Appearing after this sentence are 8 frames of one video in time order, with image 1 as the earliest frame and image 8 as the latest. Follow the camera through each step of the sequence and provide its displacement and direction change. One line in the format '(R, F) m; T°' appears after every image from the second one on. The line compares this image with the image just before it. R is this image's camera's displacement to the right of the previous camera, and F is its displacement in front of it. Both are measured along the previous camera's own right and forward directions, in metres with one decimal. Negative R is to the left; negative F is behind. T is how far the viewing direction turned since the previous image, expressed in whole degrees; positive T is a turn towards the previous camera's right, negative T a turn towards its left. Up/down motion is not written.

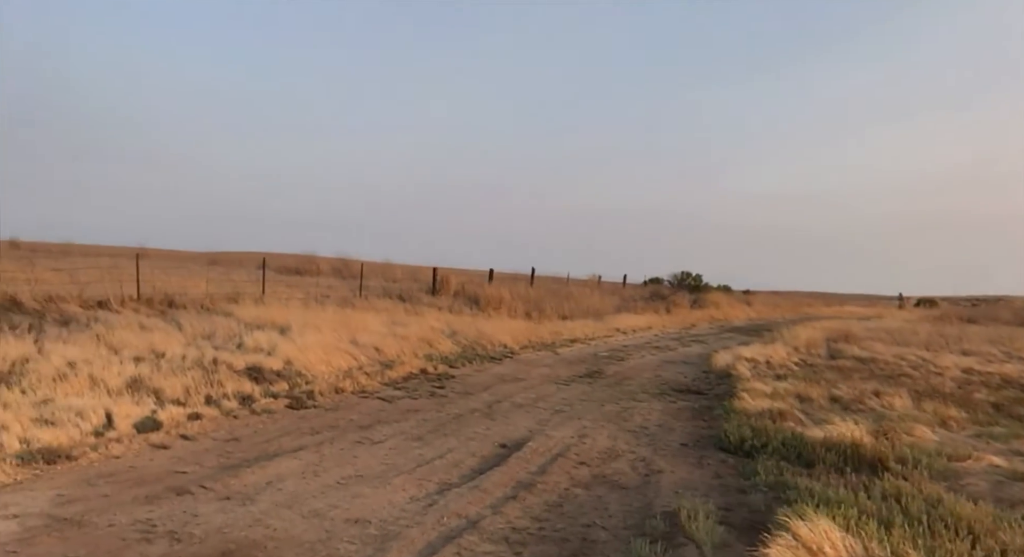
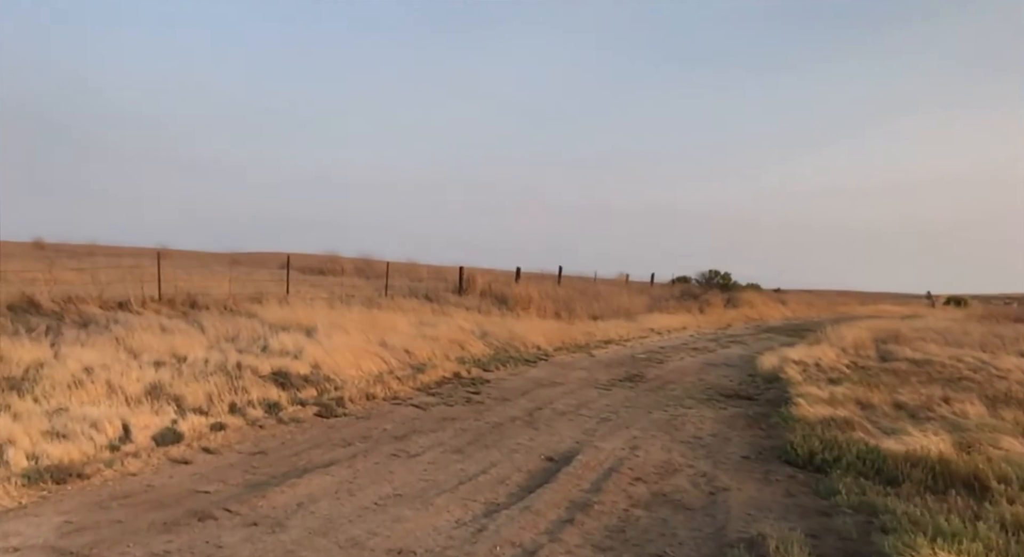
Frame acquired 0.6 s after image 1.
(-0.3, +0.7) m; -1°
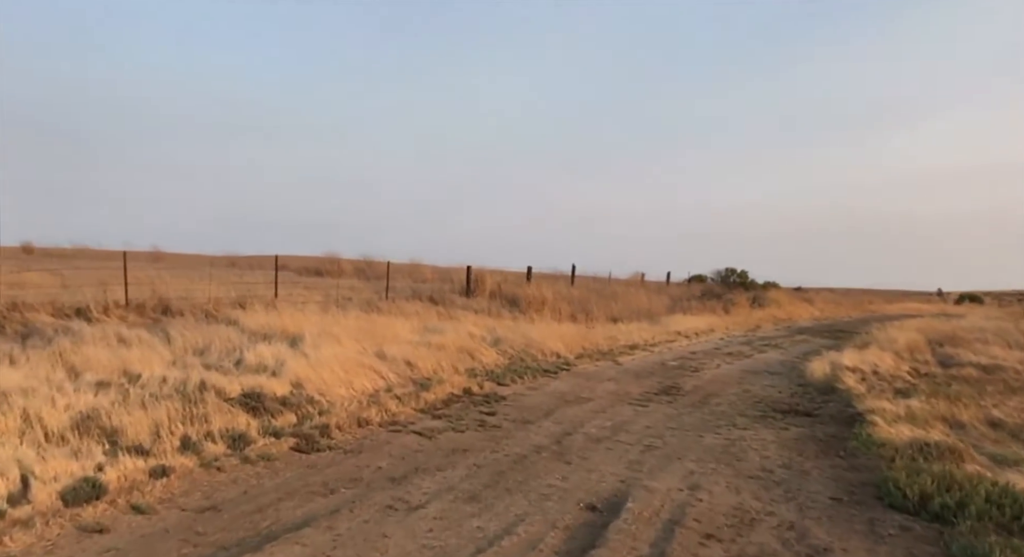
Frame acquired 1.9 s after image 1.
(-0.2, +1.9) m; 0°
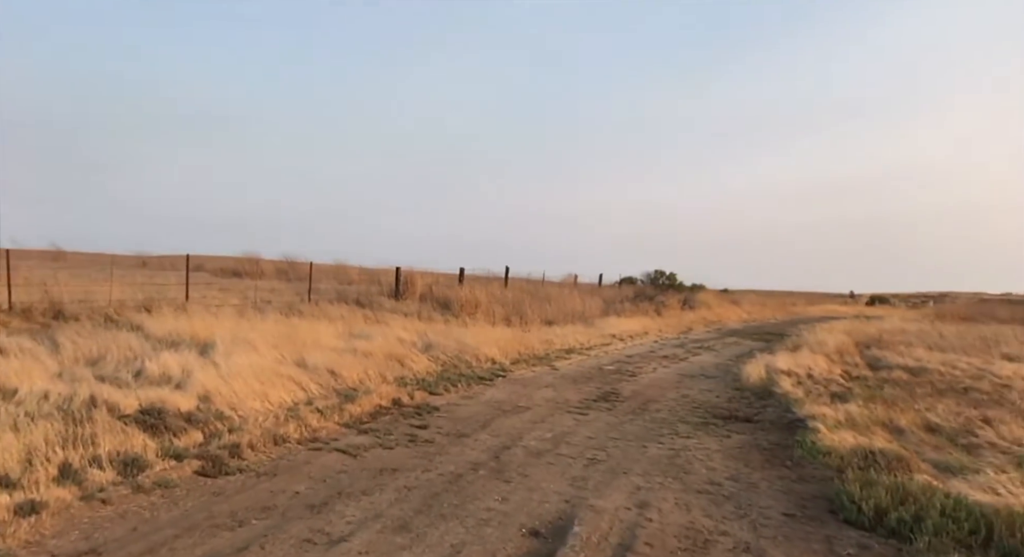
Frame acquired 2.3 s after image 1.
(0.0, +0.6) m; +5°
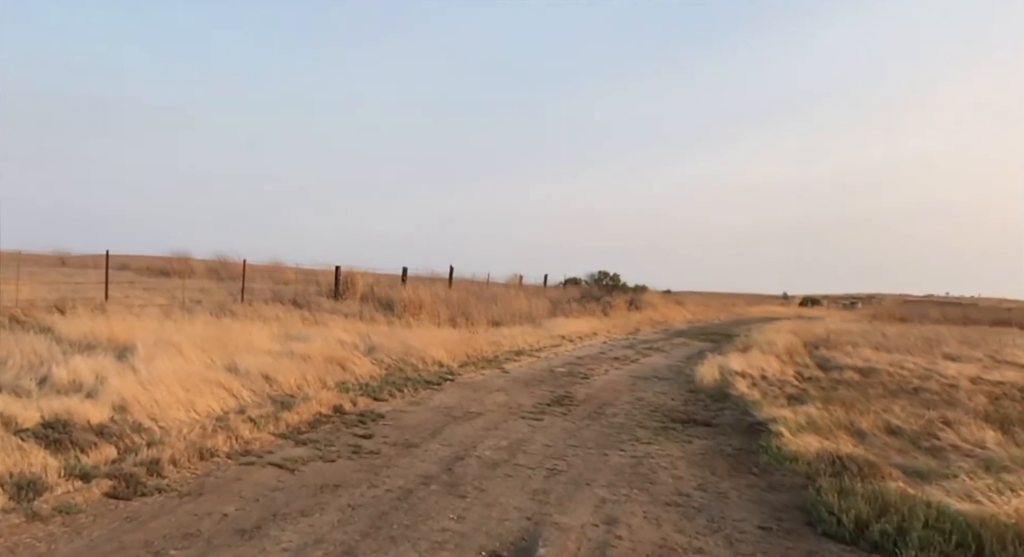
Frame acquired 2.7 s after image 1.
(-0.1, +0.6) m; +4°
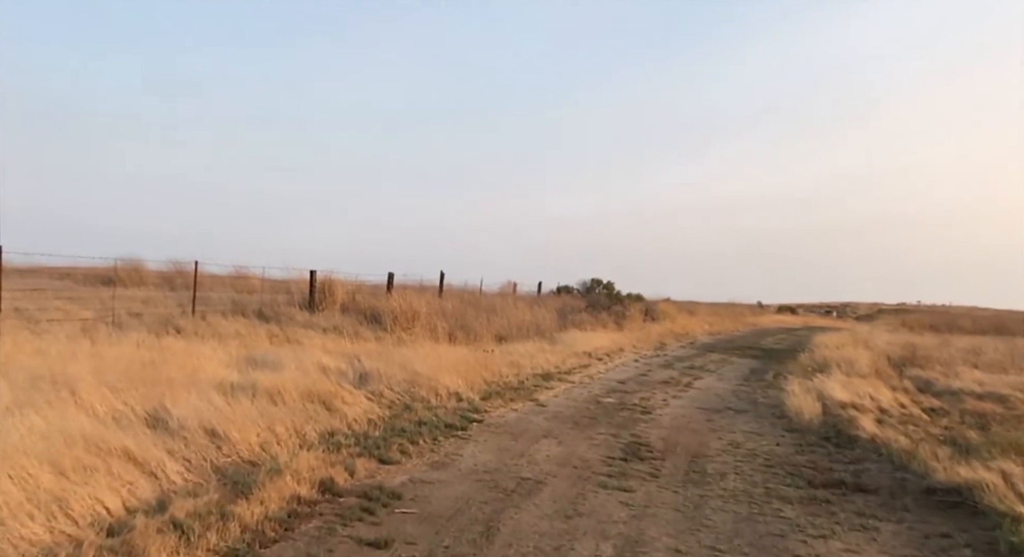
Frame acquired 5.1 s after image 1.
(-0.9, +3.5) m; +2°
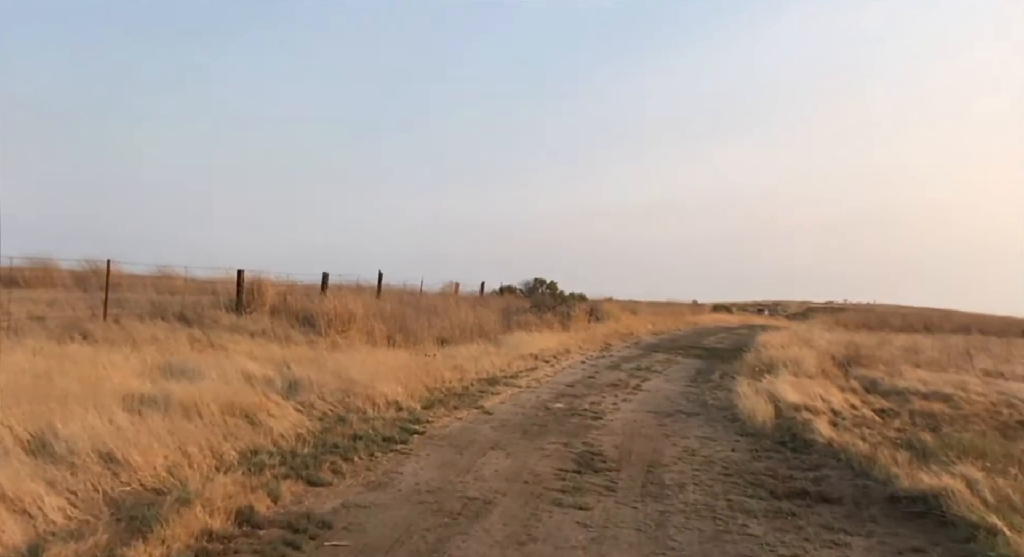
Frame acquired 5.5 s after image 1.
(0.0, +0.6) m; +4°
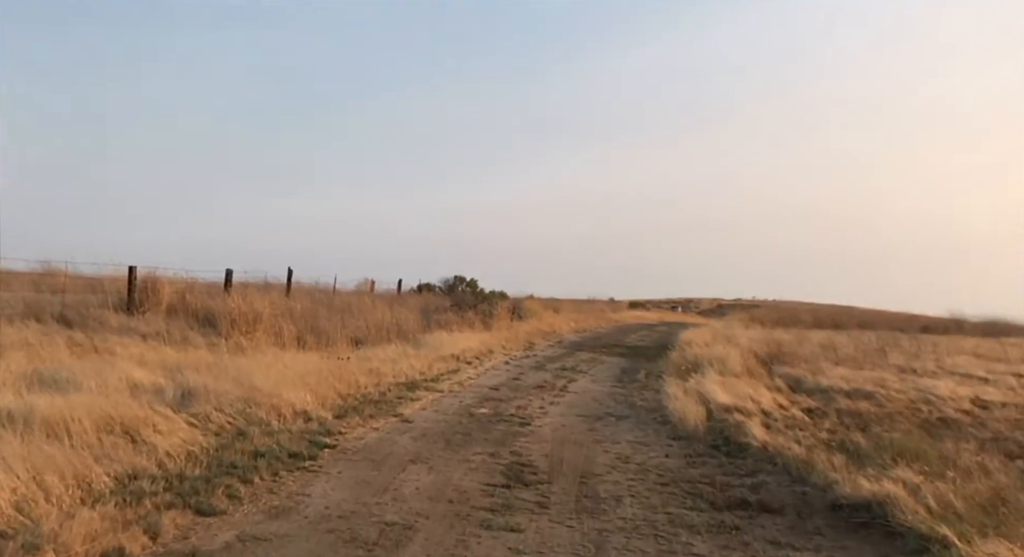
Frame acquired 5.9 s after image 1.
(0.0, +0.7) m; +6°
